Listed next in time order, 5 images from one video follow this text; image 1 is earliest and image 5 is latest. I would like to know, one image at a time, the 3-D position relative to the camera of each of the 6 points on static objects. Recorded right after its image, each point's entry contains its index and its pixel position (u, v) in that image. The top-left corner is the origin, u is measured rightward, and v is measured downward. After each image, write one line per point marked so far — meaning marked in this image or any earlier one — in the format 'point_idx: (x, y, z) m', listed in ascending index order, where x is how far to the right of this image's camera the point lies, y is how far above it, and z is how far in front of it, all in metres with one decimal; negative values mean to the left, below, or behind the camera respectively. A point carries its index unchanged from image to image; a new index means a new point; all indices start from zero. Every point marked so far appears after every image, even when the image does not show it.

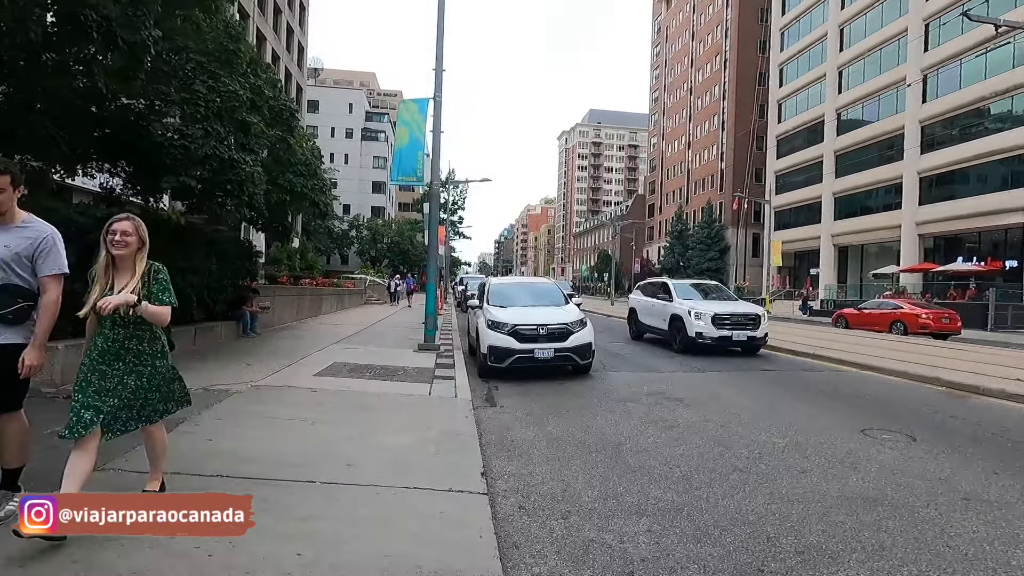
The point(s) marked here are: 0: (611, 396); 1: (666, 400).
0: (+1.6, -1.7, +8.6) m
1: (+2.3, -1.7, +8.2) m
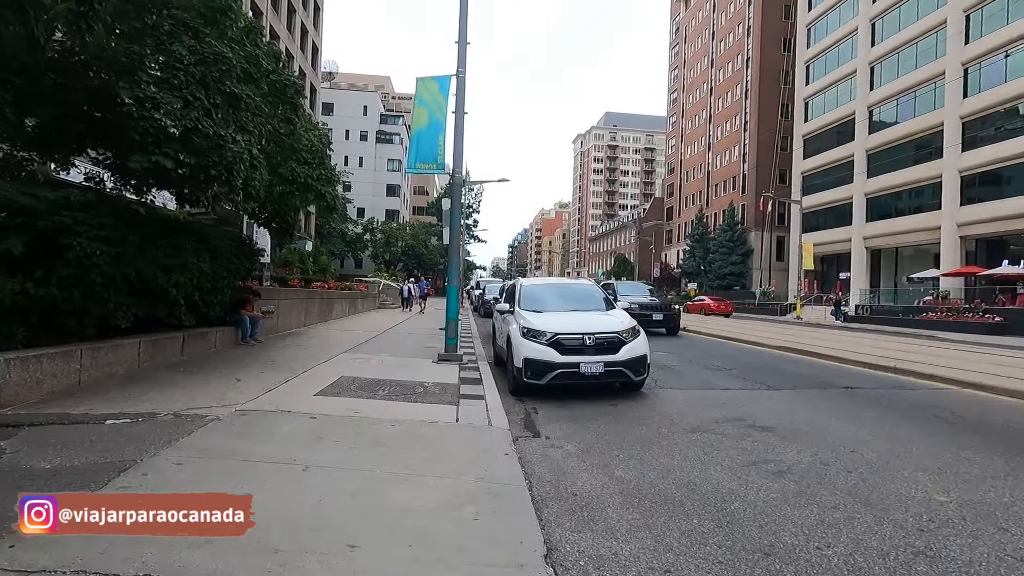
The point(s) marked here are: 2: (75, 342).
0: (+2.2, -1.7, +7.0) m
1: (+2.9, -1.7, +6.5) m
2: (-6.1, -0.8, +7.5) m
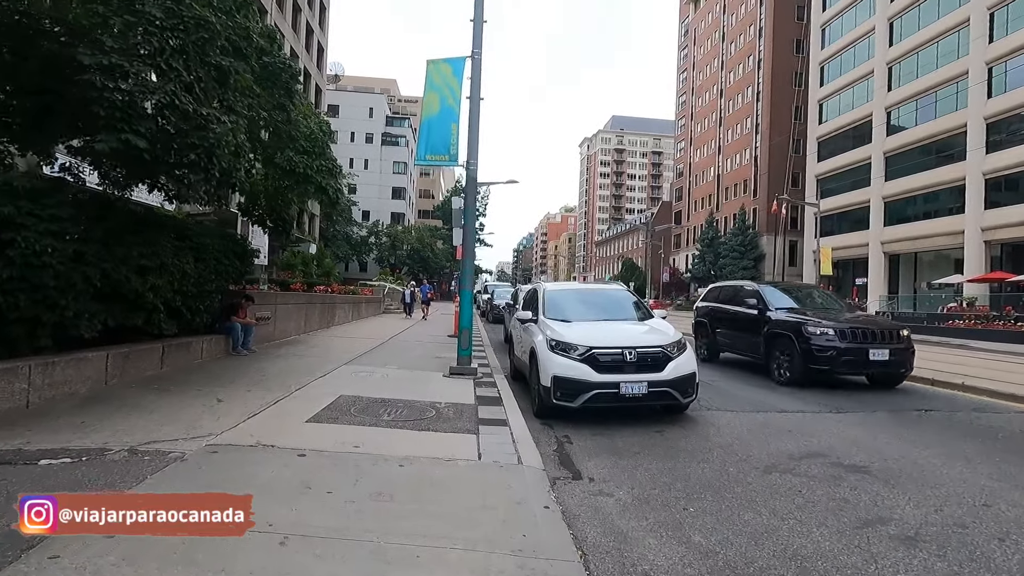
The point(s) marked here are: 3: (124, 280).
0: (+2.5, -1.8, +5.7) m
1: (+3.3, -1.8, +5.3) m
2: (-5.8, -0.8, +6.4) m
3: (-5.3, +0.1, +7.3) m
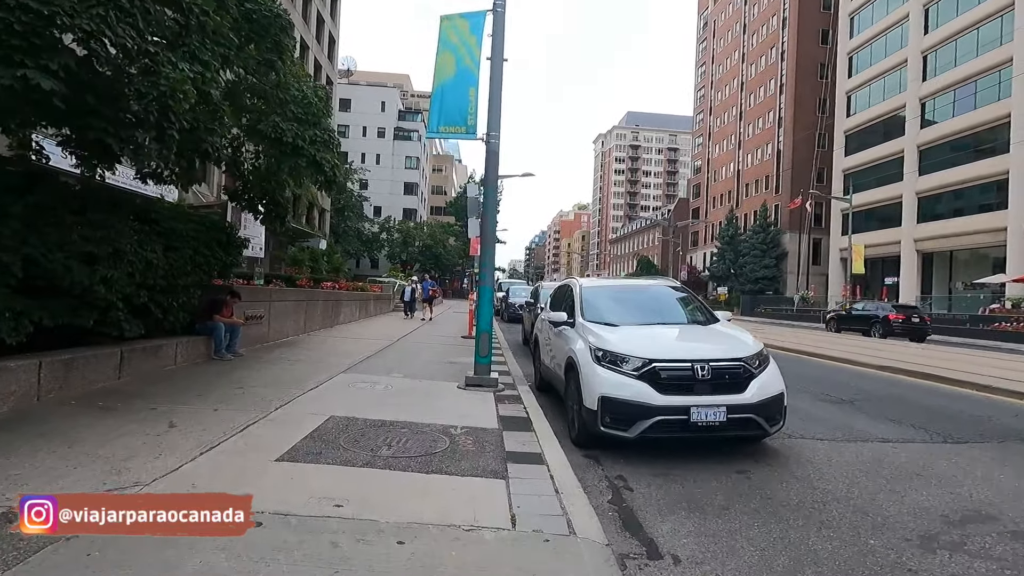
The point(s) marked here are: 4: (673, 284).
0: (+2.8, -1.8, +4.1) m
1: (+3.6, -1.8, +3.7) m
2: (-5.4, -0.7, +4.9) m
3: (-4.9, +0.2, +5.8) m
4: (+2.5, +0.1, +8.6) m
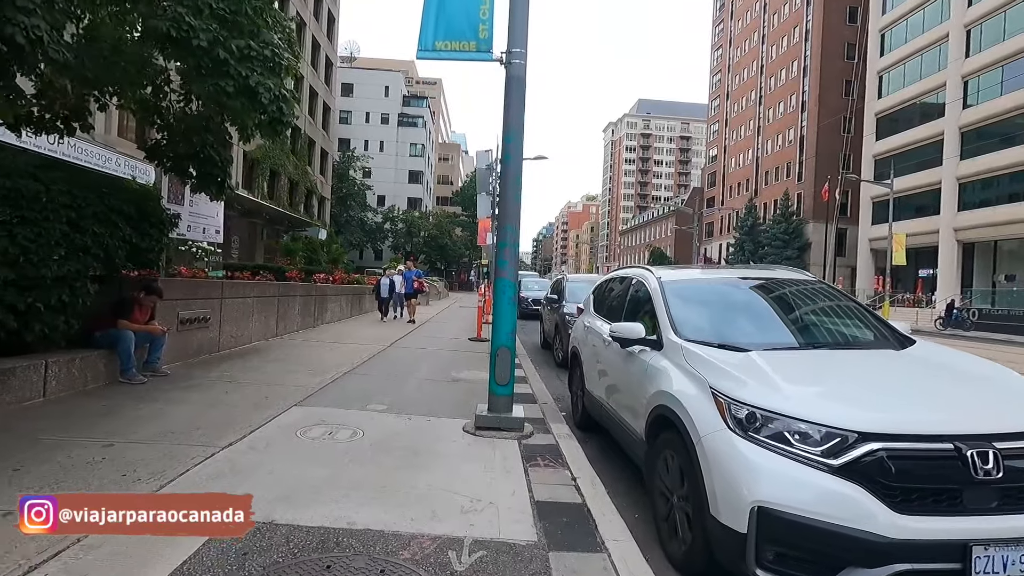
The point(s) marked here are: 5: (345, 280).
0: (+3.1, -1.8, +1.3) m
1: (+3.9, -1.8, +0.8) m
2: (-5.1, -0.7, +2.2) m
3: (-4.6, +0.2, +3.0) m
4: (+2.9, +0.1, +5.7) m
5: (-6.0, +0.3, +19.0) m
